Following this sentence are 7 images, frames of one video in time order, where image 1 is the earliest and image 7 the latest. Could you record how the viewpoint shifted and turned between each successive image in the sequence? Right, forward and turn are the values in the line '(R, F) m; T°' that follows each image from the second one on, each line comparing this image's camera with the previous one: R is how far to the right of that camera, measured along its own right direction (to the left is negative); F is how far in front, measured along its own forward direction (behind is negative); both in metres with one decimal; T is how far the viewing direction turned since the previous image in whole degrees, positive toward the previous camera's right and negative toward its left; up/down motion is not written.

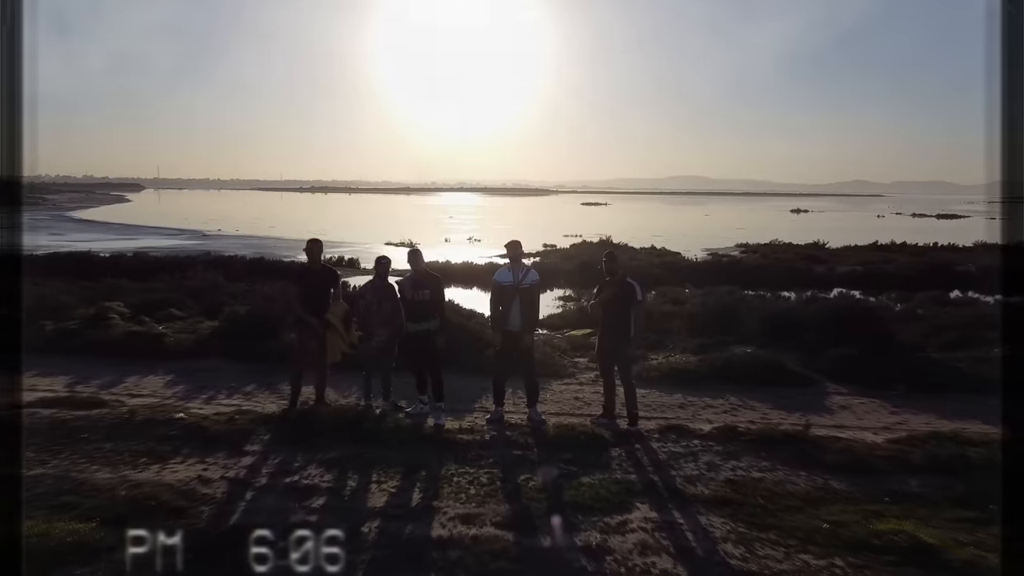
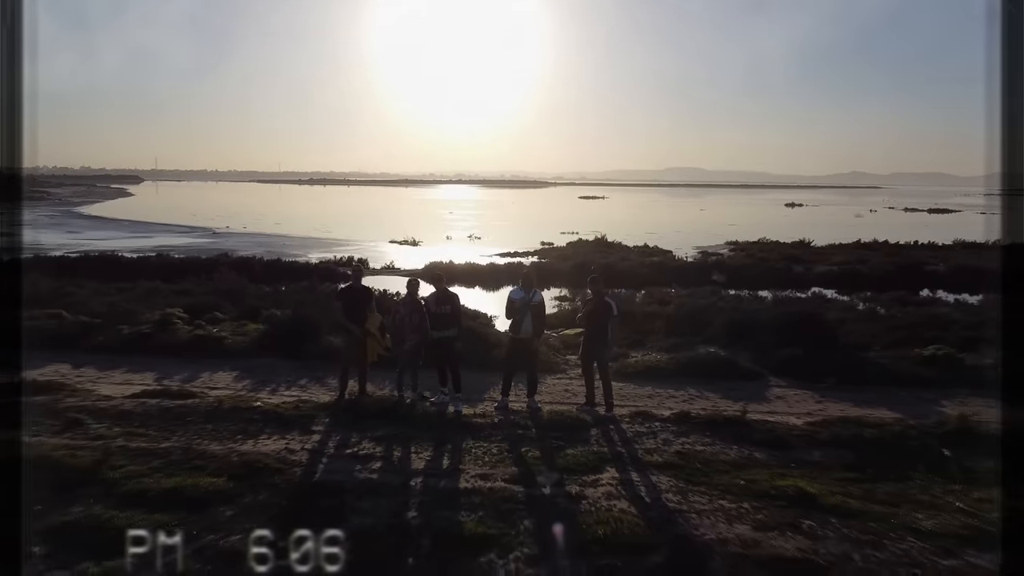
(-0.1, -1.9) m; 0°
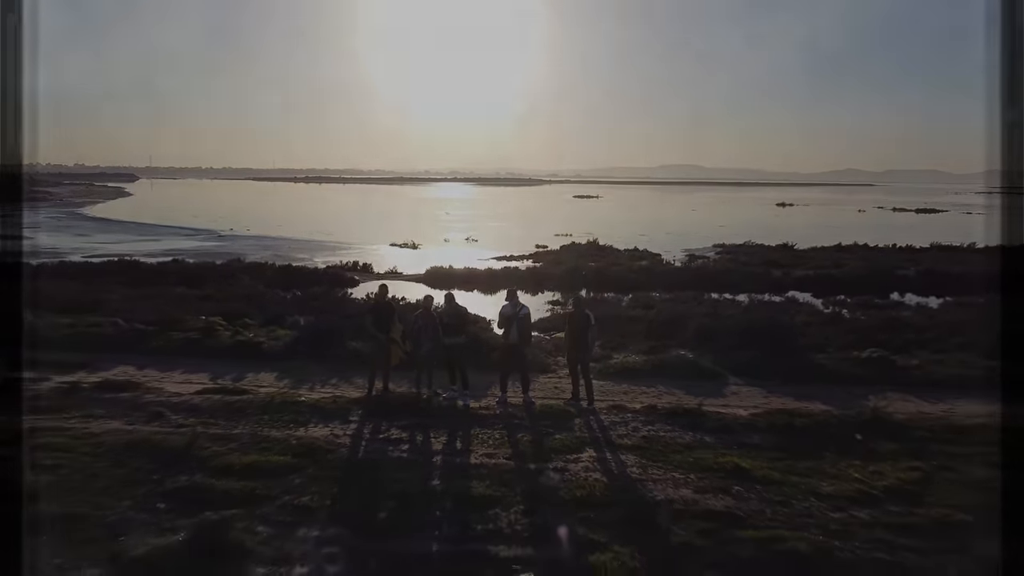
(0.0, -1.8) m; 0°
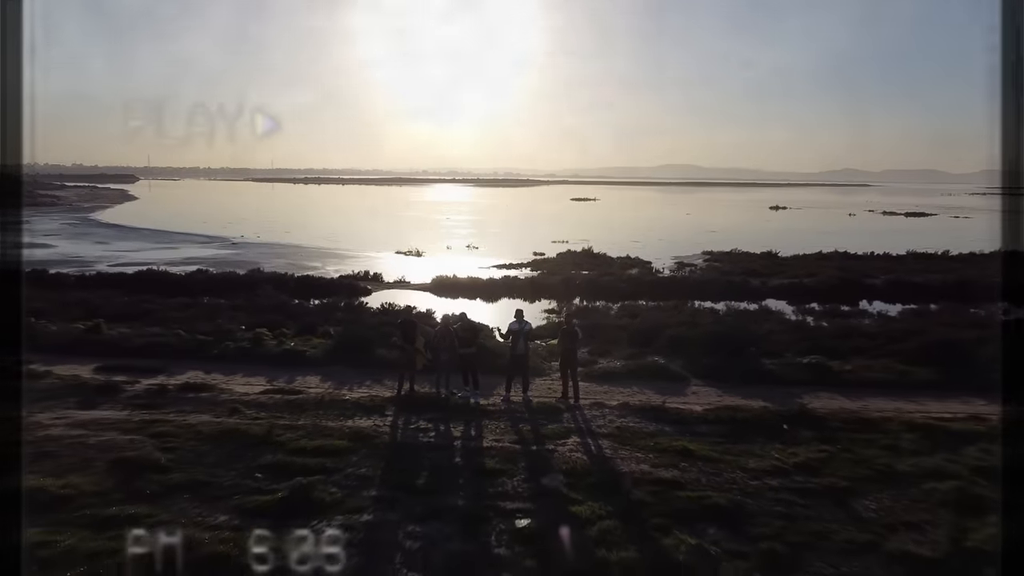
(-0.1, -2.6) m; 0°
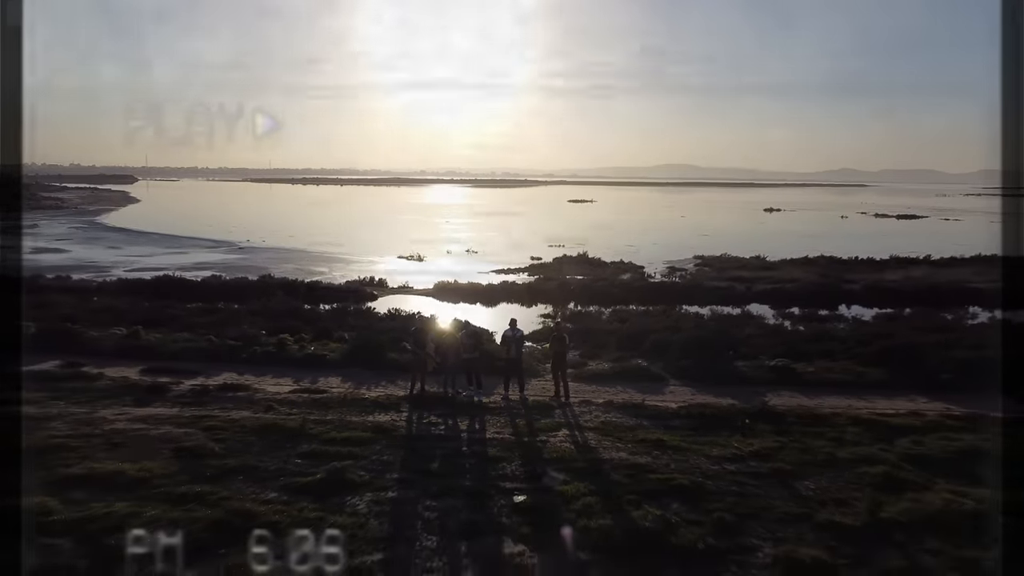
(0.0, -1.8) m; 0°
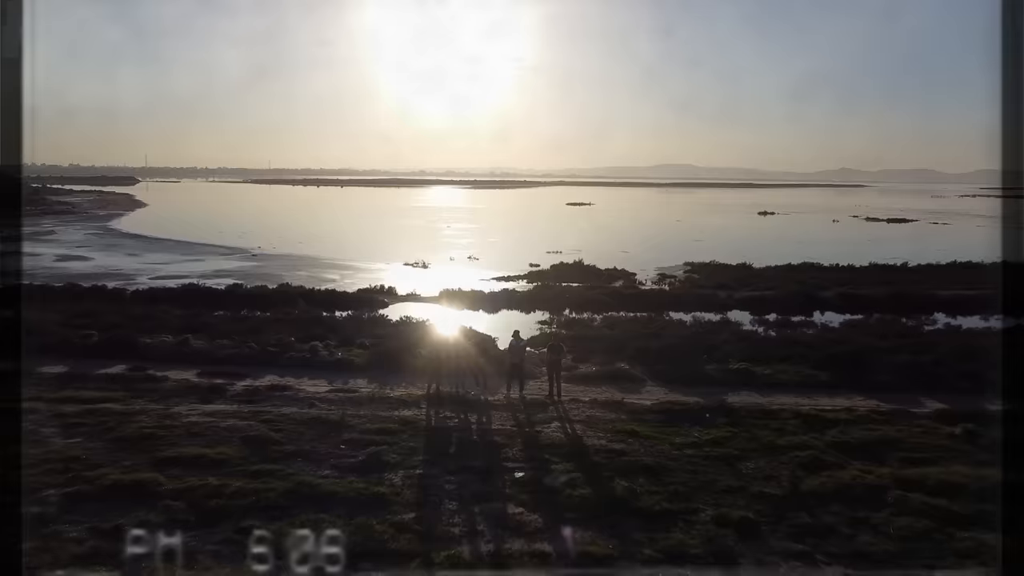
(0.0, -2.9) m; 0°
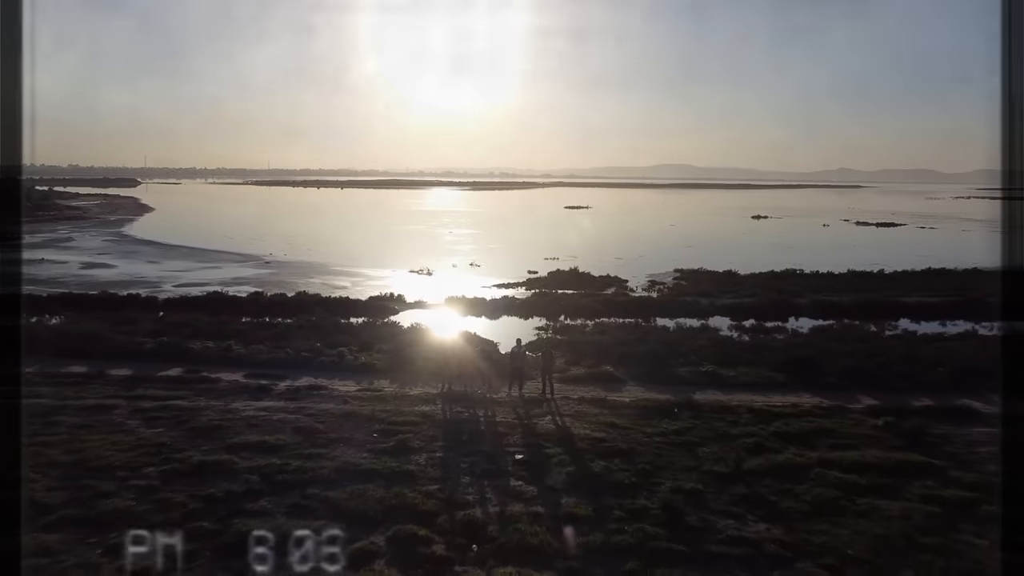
(0.0, -3.3) m; 0°
